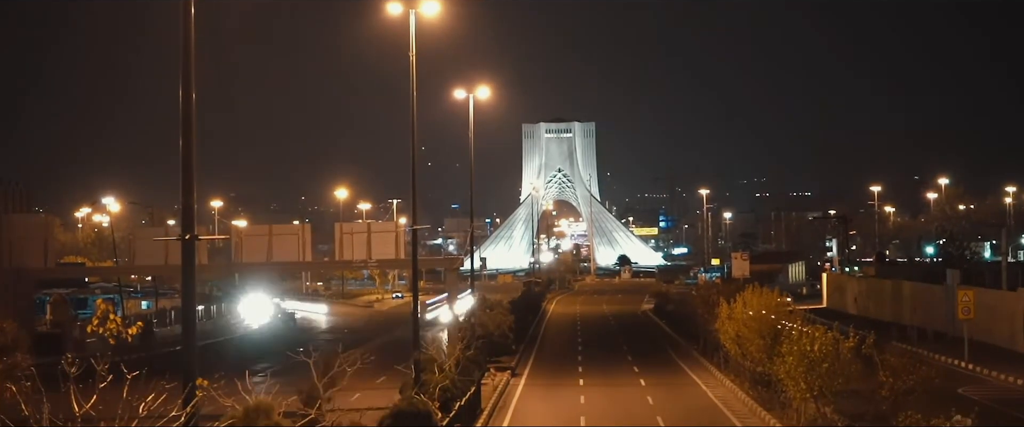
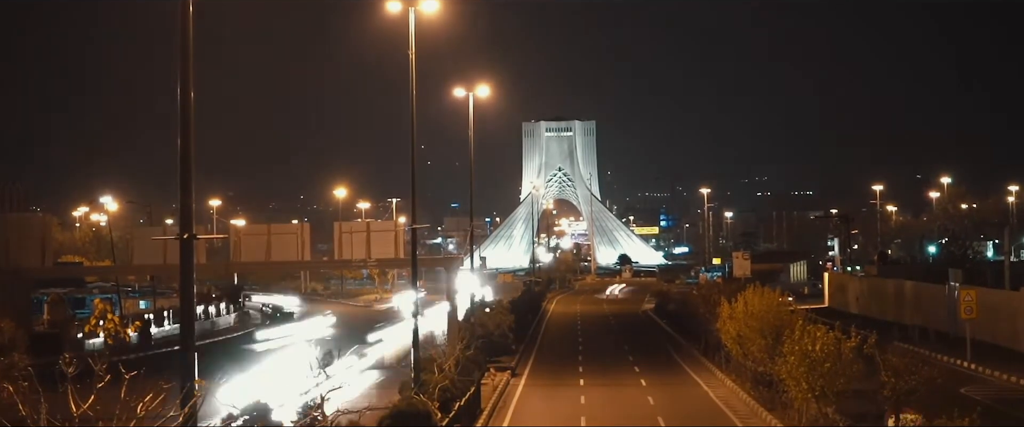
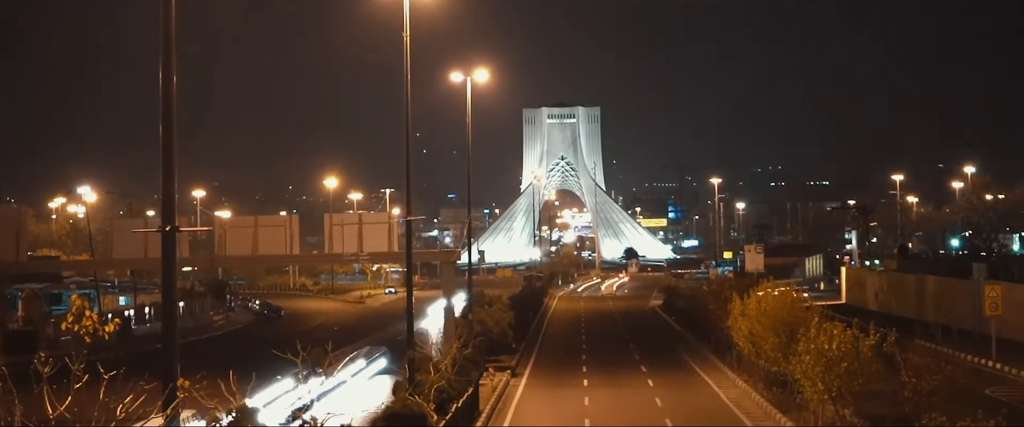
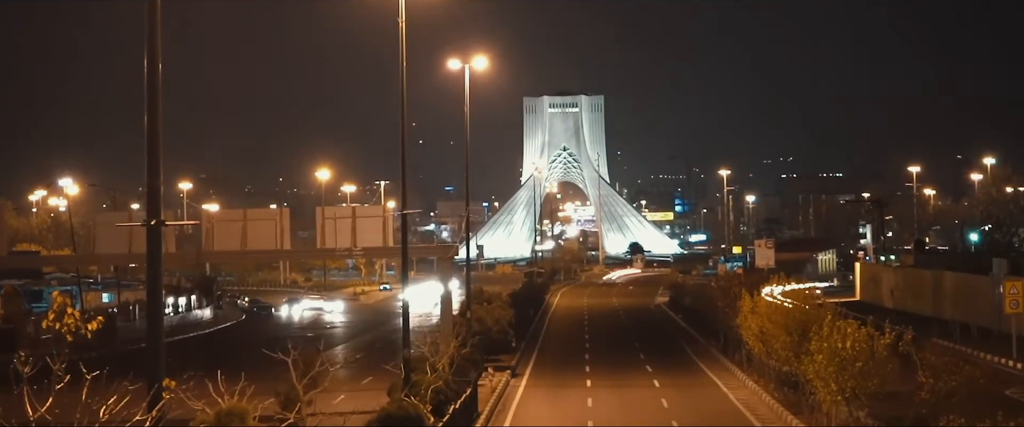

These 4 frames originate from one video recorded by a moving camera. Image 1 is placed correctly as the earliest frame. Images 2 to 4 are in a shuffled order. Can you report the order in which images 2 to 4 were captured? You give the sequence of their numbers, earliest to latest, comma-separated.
2, 3, 4
